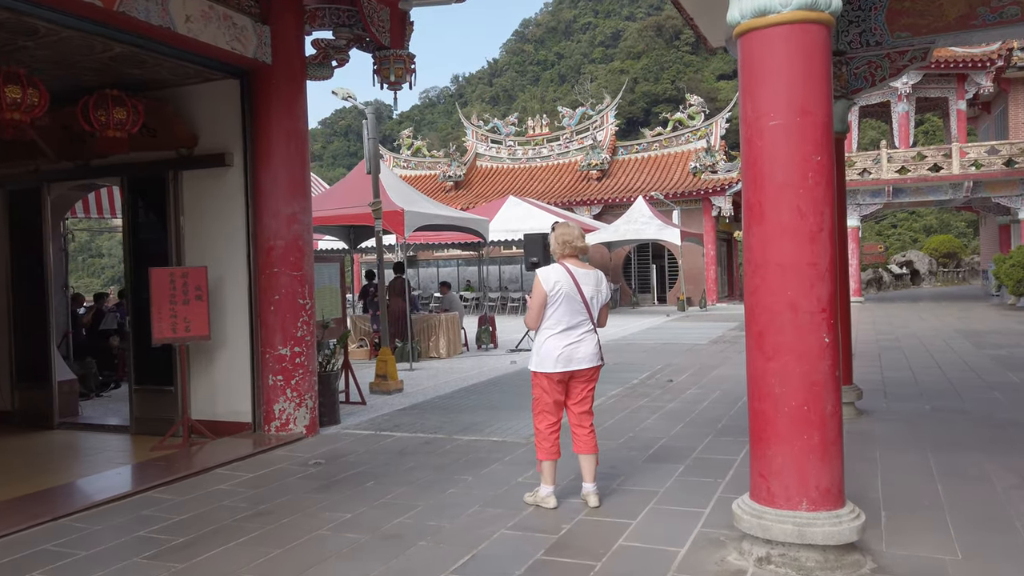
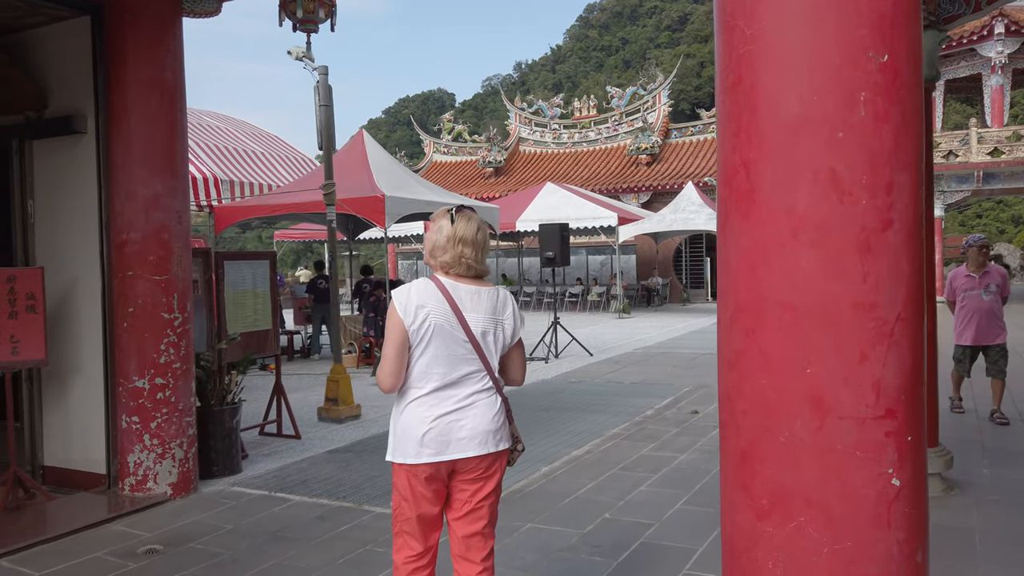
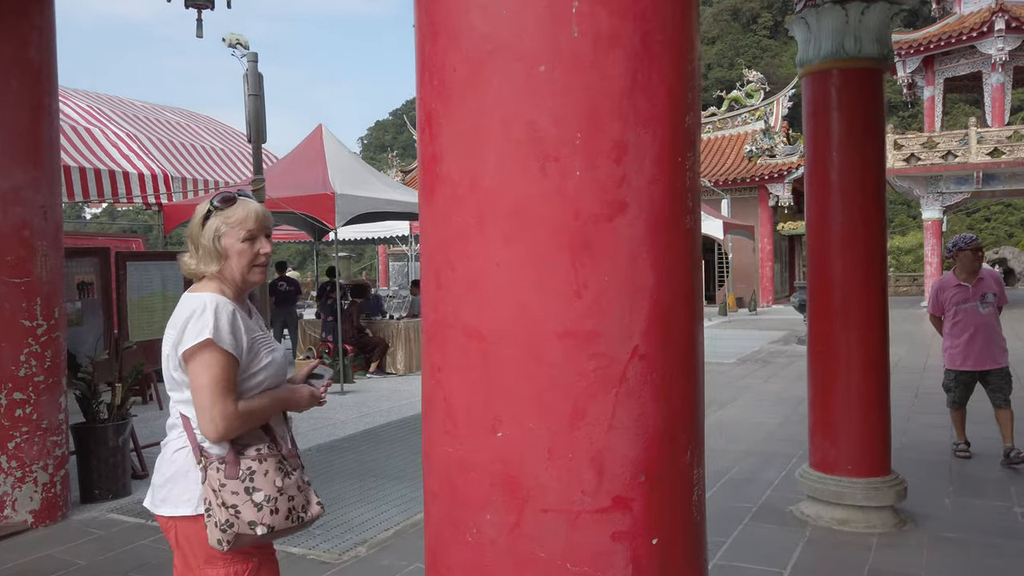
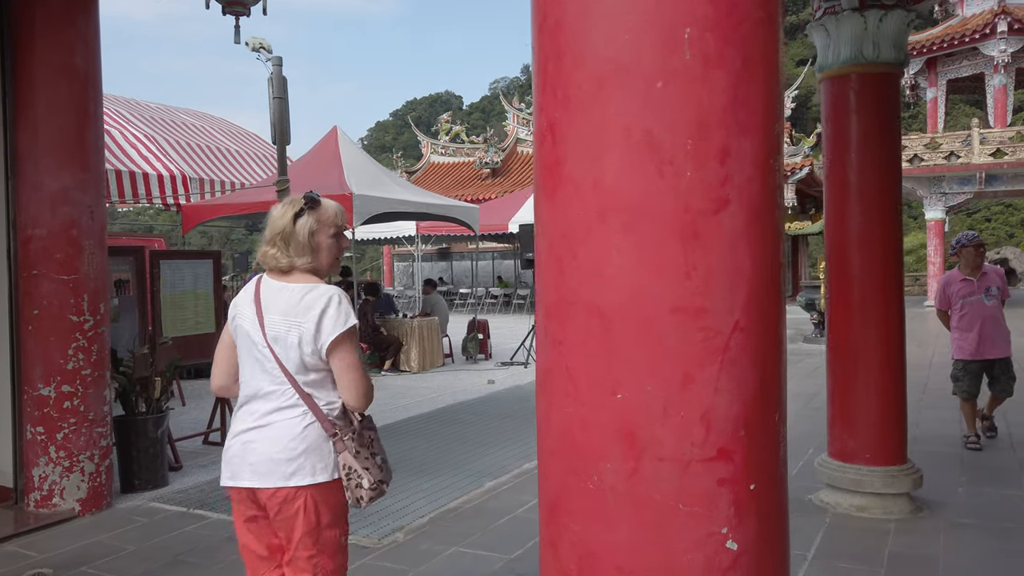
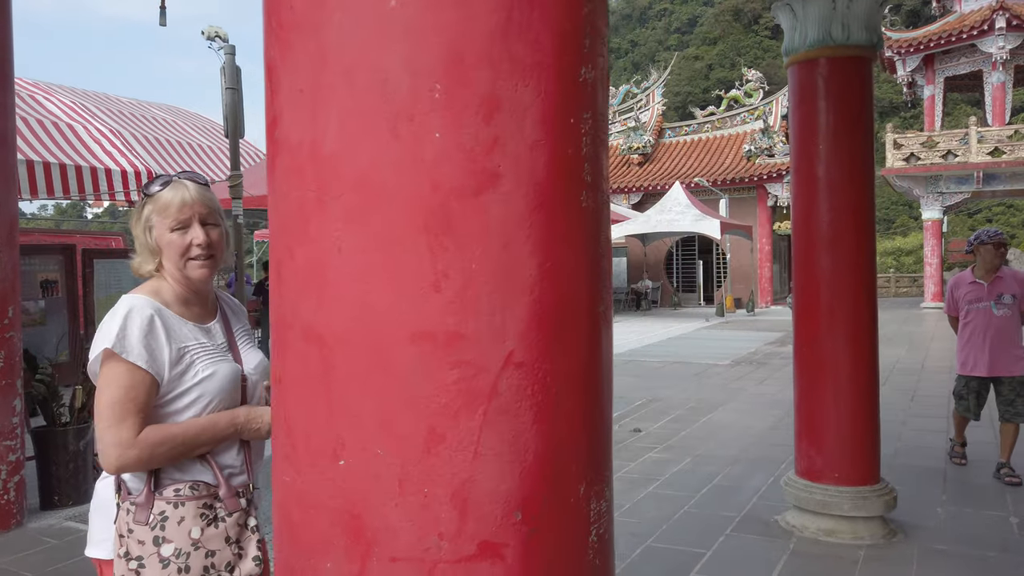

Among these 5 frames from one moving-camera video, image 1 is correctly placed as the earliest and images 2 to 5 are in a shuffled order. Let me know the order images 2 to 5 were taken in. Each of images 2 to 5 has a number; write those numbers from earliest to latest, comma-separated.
2, 4, 3, 5
